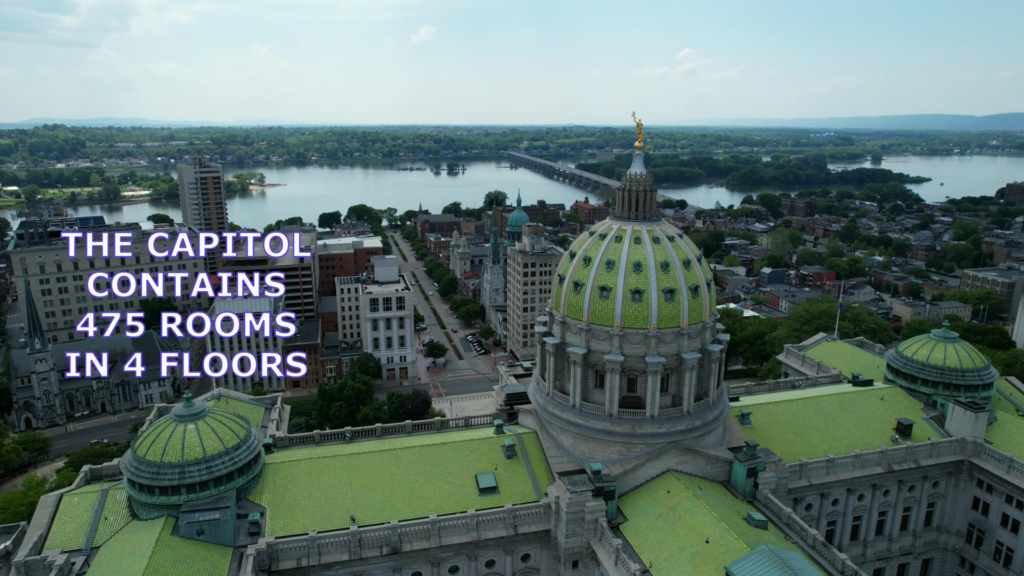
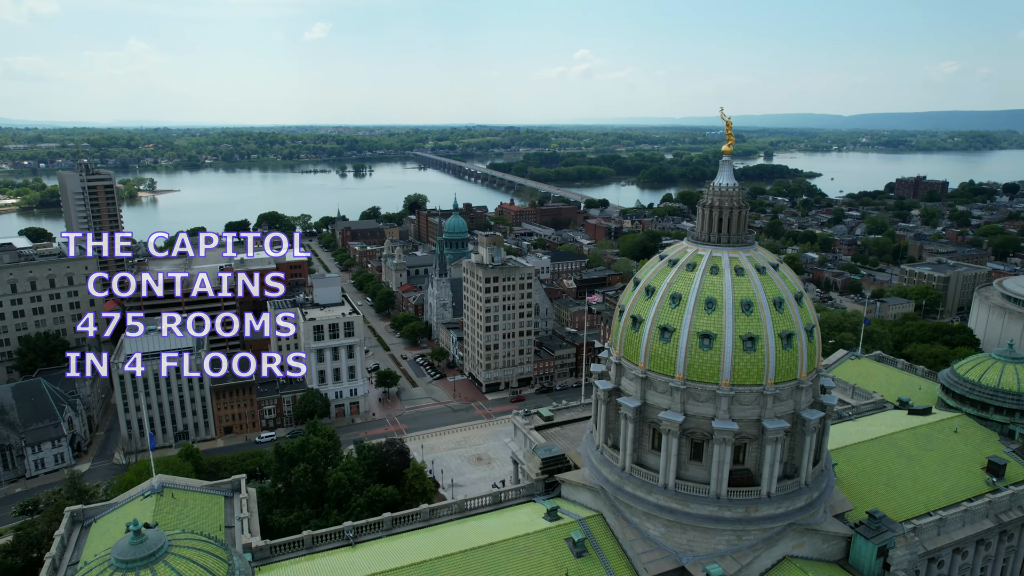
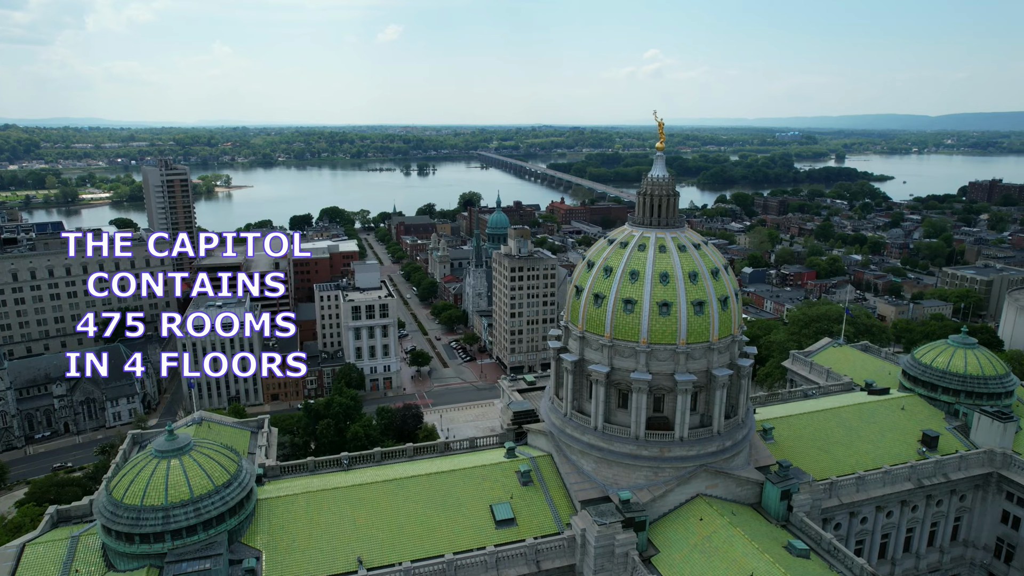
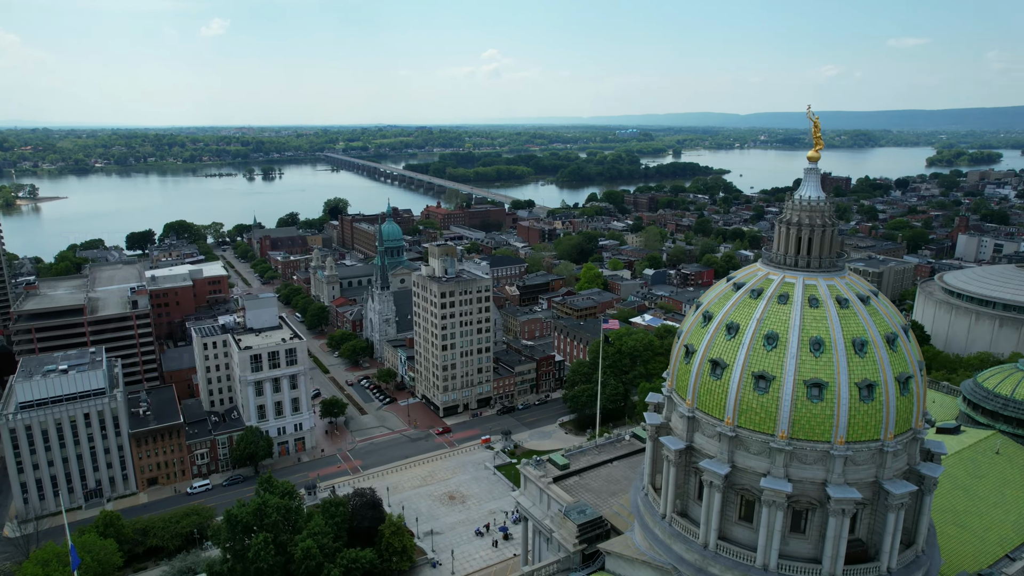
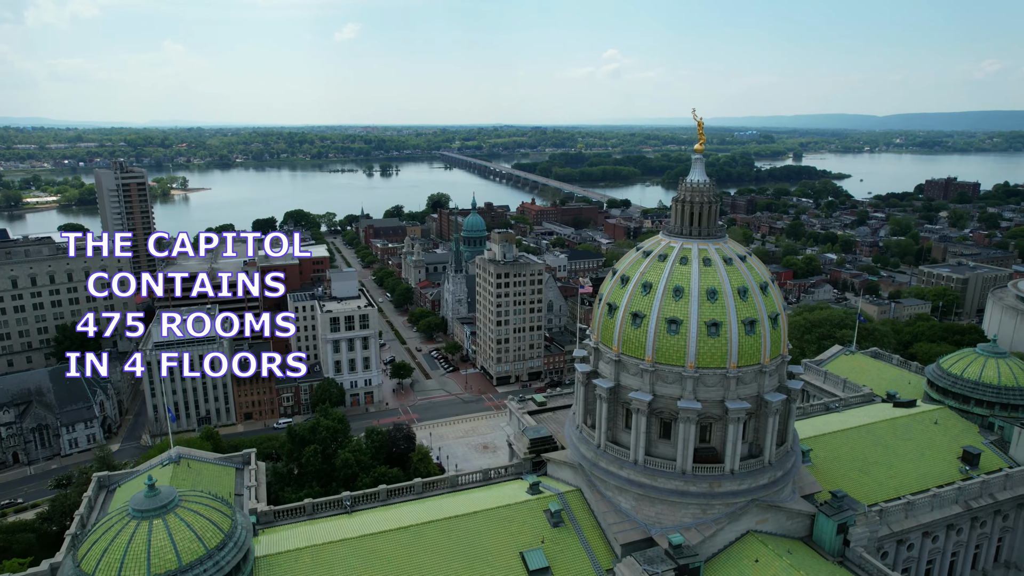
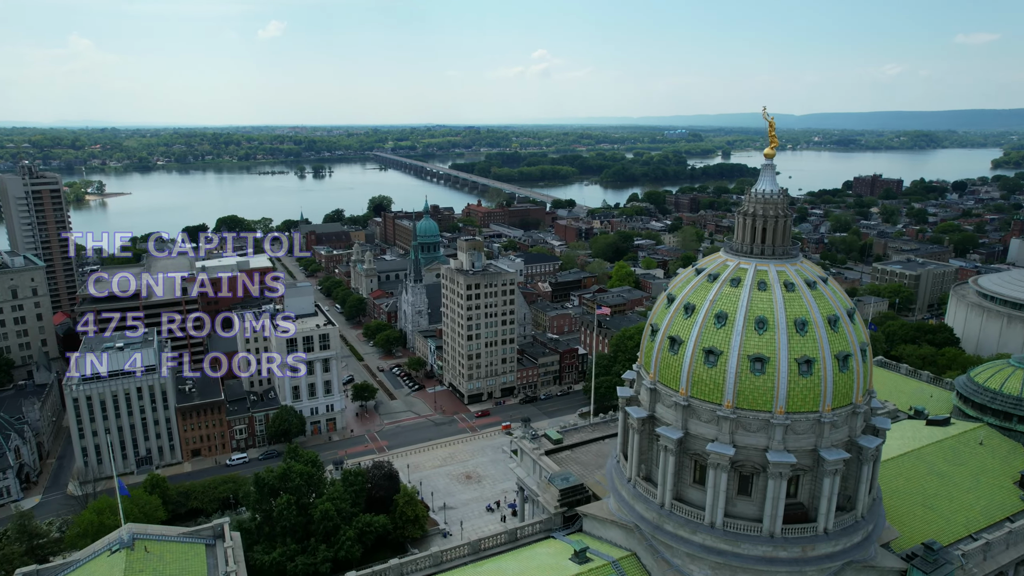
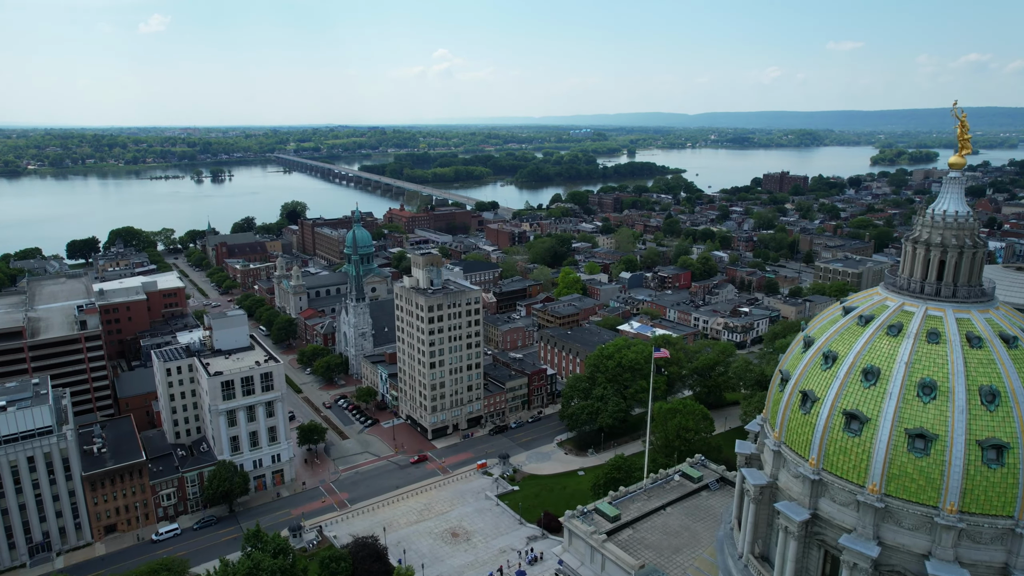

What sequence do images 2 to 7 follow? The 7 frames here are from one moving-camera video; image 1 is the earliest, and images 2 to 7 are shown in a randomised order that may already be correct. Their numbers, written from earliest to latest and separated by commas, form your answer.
3, 5, 2, 6, 4, 7
